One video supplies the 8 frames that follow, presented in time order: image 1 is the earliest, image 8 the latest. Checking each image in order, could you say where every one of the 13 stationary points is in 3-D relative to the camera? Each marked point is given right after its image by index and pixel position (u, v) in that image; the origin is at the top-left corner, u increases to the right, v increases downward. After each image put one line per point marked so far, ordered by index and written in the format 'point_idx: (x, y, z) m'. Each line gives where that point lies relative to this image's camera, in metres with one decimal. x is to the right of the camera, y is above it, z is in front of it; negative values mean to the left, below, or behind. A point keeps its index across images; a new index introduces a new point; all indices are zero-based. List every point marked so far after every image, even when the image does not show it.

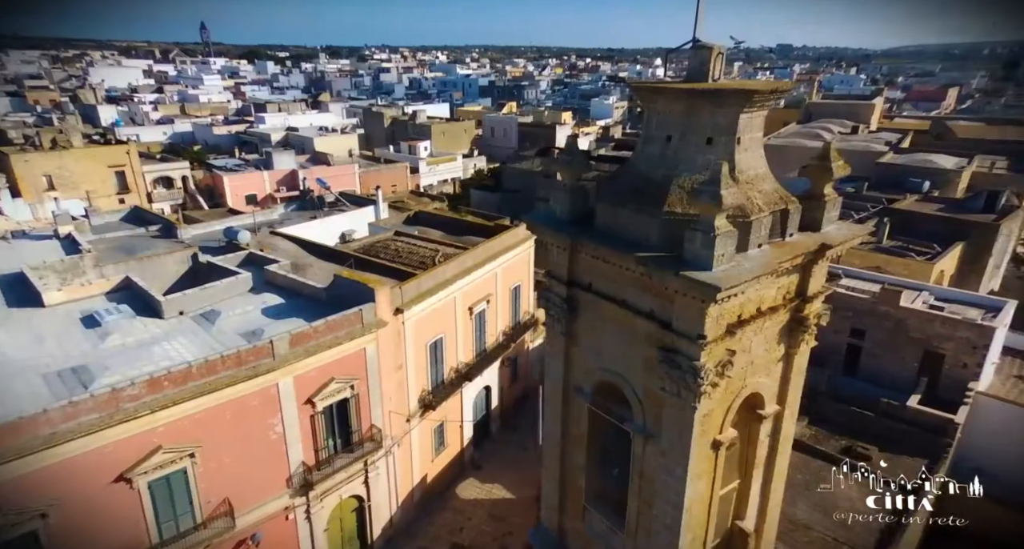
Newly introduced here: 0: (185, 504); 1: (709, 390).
0: (-6.6, -4.7, +12.3) m
1: (+2.0, -1.1, +6.0) m
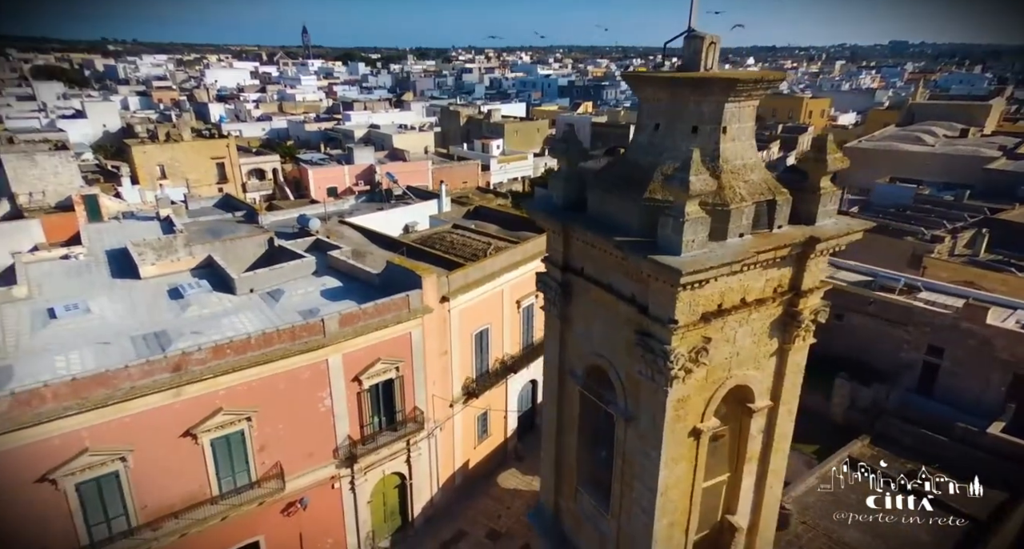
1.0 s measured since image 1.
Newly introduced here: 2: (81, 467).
0: (-6.0, -4.2, +13.6) m
1: (+1.7, -1.0, +6.1) m
2: (-8.0, -3.6, +11.5) m
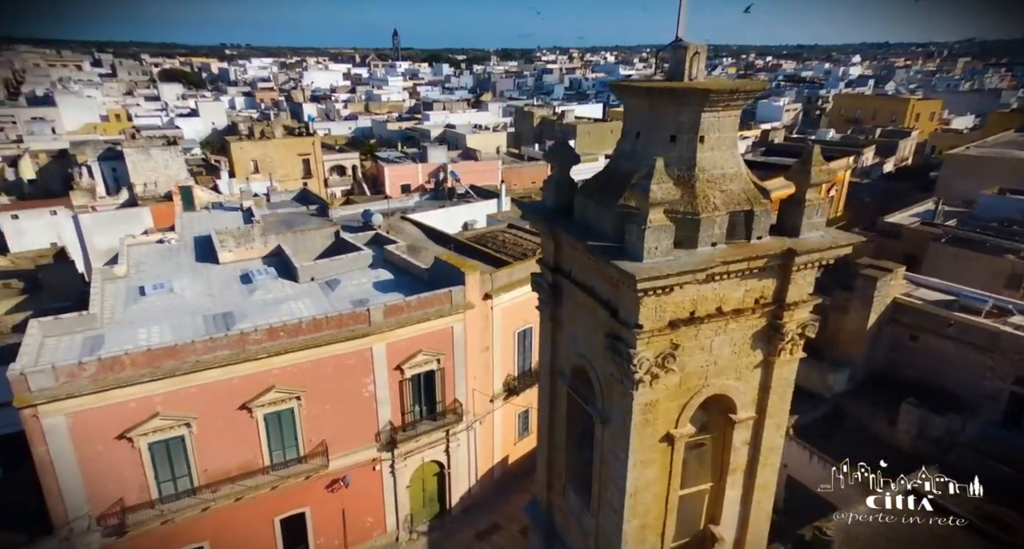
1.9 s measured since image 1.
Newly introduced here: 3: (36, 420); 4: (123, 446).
0: (-5.3, -4.0, +14.7) m
1: (+1.4, -1.1, +6.2) m
2: (-7.6, -3.3, +12.9) m
3: (-9.1, -2.8, +11.8) m
4: (-8.1, -3.6, +12.8) m
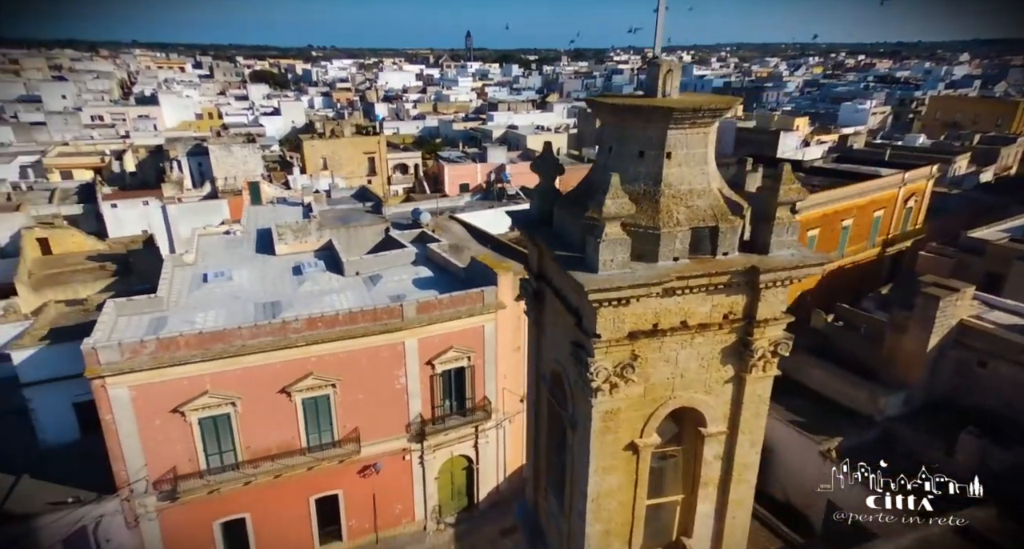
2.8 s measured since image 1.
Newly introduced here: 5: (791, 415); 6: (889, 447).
0: (-4.8, -3.8, +15.6) m
1: (+1.0, -1.2, +6.3) m
2: (-7.2, -3.0, +14.1) m
3: (-8.8, -2.5, +13.2) m
4: (-7.8, -3.4, +14.1) m
5: (+9.0, -4.6, +19.7) m
6: (+11.4, -5.2, +18.5) m
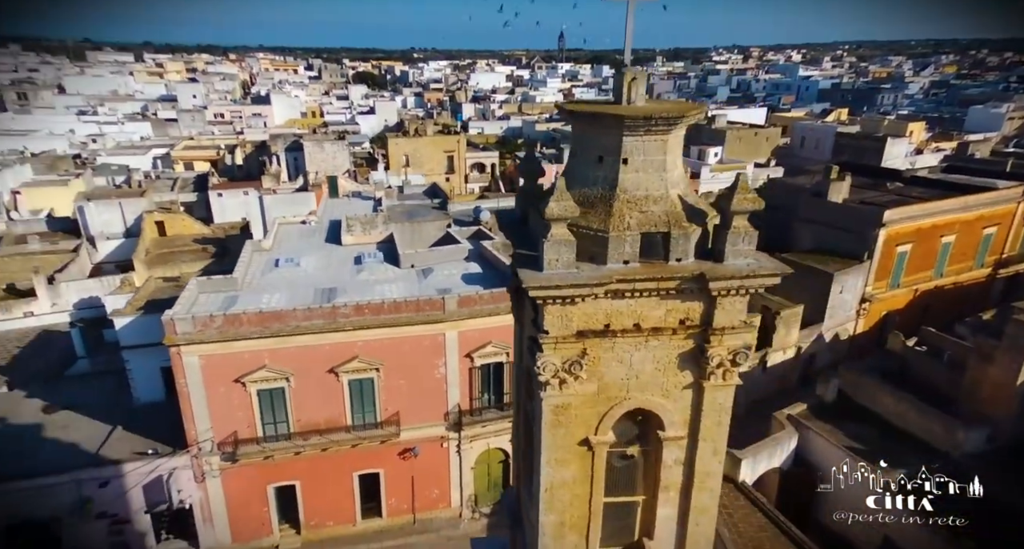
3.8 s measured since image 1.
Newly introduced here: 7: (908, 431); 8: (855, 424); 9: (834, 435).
0: (-3.9, -3.6, +16.7) m
1: (+0.5, -1.2, +6.6) m
2: (-6.4, -2.6, +15.6) m
3: (-8.2, -2.0, +14.9) m
4: (-7.0, -2.9, +15.6) m
5: (+10.3, -5.0, +18.5) m
6: (+12.5, -5.8, +17.0) m
7: (+12.4, -4.9, +19.0) m
8: (+11.0, -4.8, +19.5) m
9: (+10.0, -4.9, +18.9) m
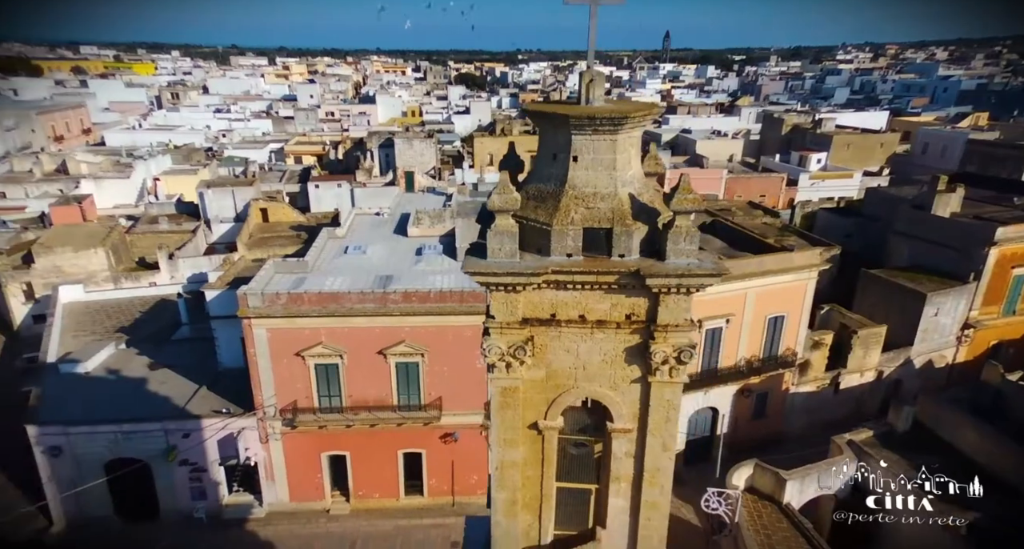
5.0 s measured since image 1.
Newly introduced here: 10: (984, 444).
0: (-2.8, -3.3, +17.7) m
1: (-0.1, -1.0, +7.0) m
2: (-5.4, -2.2, +17.0) m
3: (-7.2, -1.5, +16.7) m
4: (-6.1, -2.4, +17.2) m
5: (+11.3, -5.5, +17.1) m
6: (+13.2, -6.4, +15.2) m
7: (+13.5, -5.5, +17.2) m
8: (+12.2, -5.4, +18.0) m
9: (+11.1, -5.4, +17.5) m
10: (+13.5, -4.8, +17.5) m
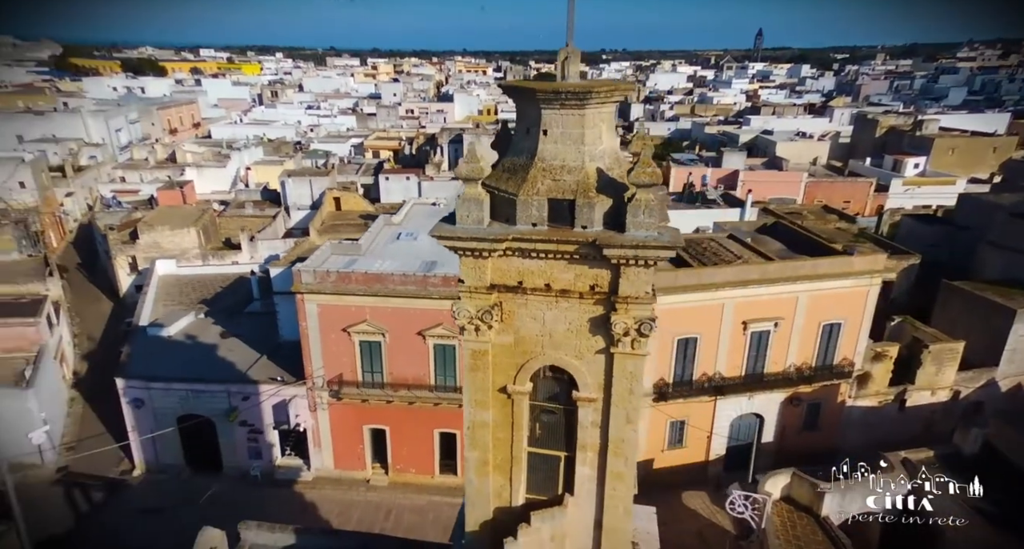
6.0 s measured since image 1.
0: (-1.8, -2.8, +18.3) m
1: (-0.5, -0.7, +7.4) m
2: (-4.4, -1.6, +18.1) m
3: (-6.2, -0.8, +18.0) m
4: (-5.0, -1.9, +18.3) m
5: (+12.0, -5.8, +15.8) m
6: (+13.6, -6.7, +13.7) m
7: (+14.2, -5.9, +15.6) m
8: (+13.0, -5.6, +16.6) m
9: (+11.9, -5.6, +16.2) m
10: (+14.2, -5.2, +15.9) m
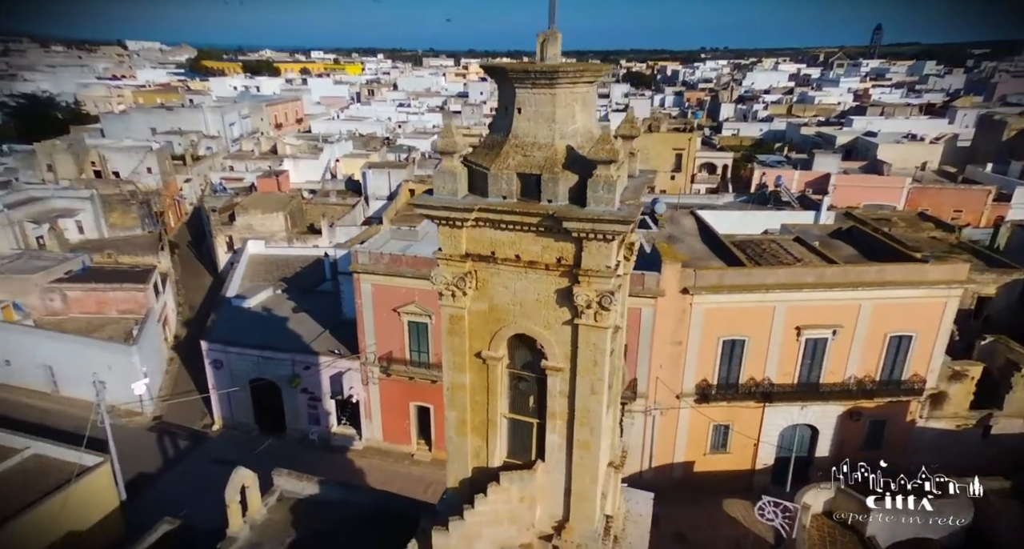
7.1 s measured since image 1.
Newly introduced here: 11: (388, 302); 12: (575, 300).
0: (-0.5, -2.5, +18.9) m
1: (-0.8, -0.3, +7.9) m
2: (-3.1, -1.1, +19.0) m
3: (-4.8, -0.2, +19.2) m
4: (-3.7, -1.3, +19.3) m
5: (+12.6, -6.1, +14.3) m
6: (+13.7, -7.1, +12.0) m
7: (+14.7, -6.3, +13.8) m
8: (+13.7, -6.0, +14.9) m
9: (+12.5, -5.9, +14.7) m
10: (+14.8, -5.6, +14.0) m
11: (-3.9, -0.8, +19.3) m
12: (+0.8, -0.3, +7.2) m
